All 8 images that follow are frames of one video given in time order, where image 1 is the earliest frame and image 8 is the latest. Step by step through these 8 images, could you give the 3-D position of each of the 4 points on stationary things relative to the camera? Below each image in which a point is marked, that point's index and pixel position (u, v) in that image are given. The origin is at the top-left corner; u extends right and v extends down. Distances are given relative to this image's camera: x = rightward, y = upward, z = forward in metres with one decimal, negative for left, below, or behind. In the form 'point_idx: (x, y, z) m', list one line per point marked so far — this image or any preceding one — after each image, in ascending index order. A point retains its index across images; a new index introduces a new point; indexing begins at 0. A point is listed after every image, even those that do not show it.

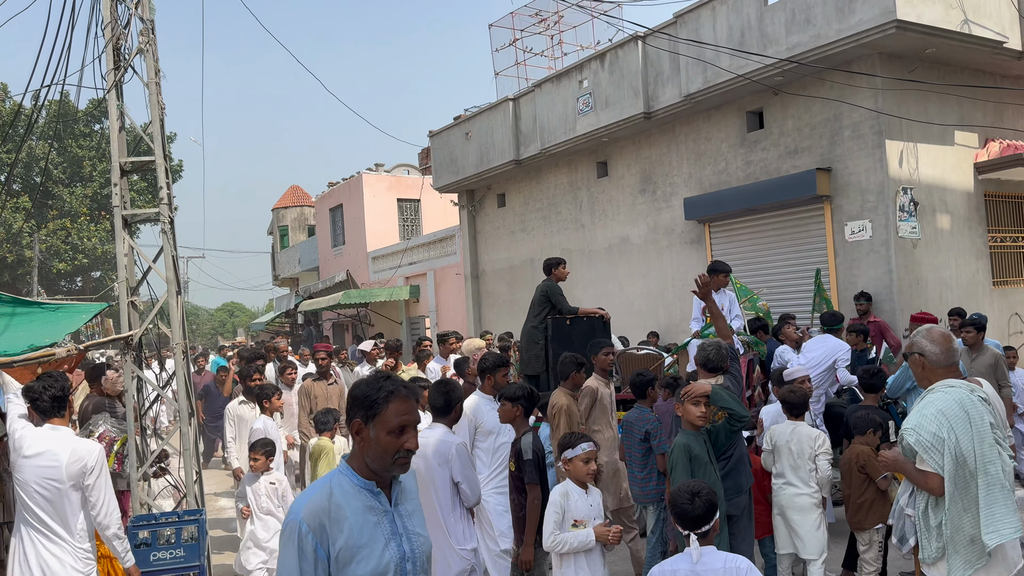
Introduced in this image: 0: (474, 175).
0: (-0.8, +2.3, +16.8) m
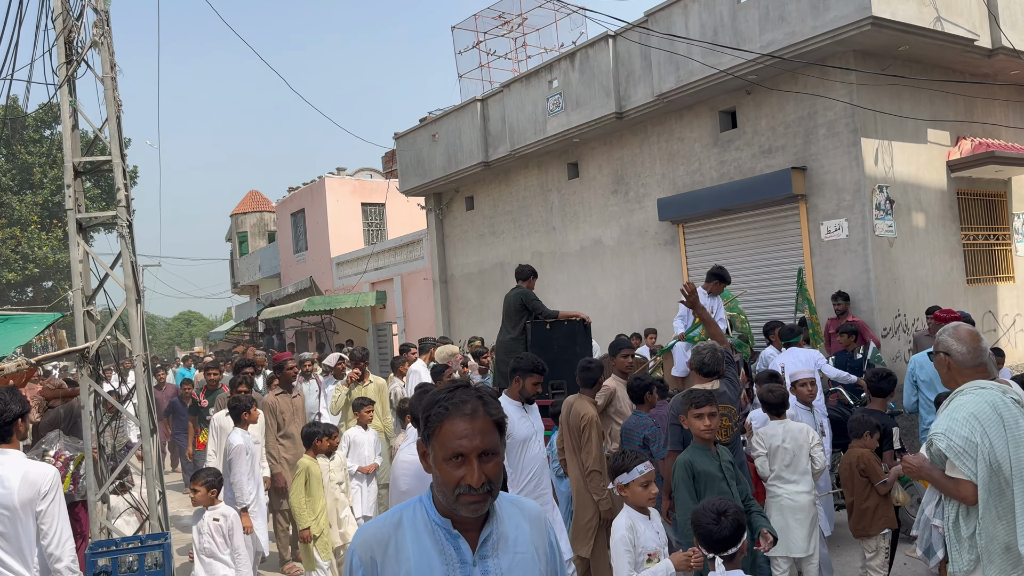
0: (-1.4, +2.2, +16.5) m
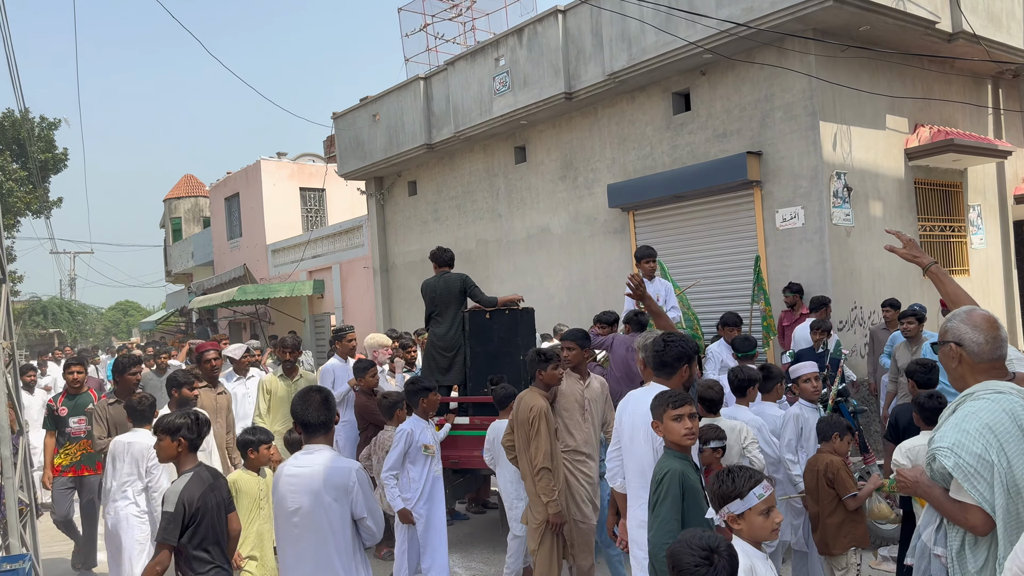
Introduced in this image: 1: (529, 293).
0: (-2.5, +2.4, +15.7) m
1: (+0.3, -0.1, +13.5) m
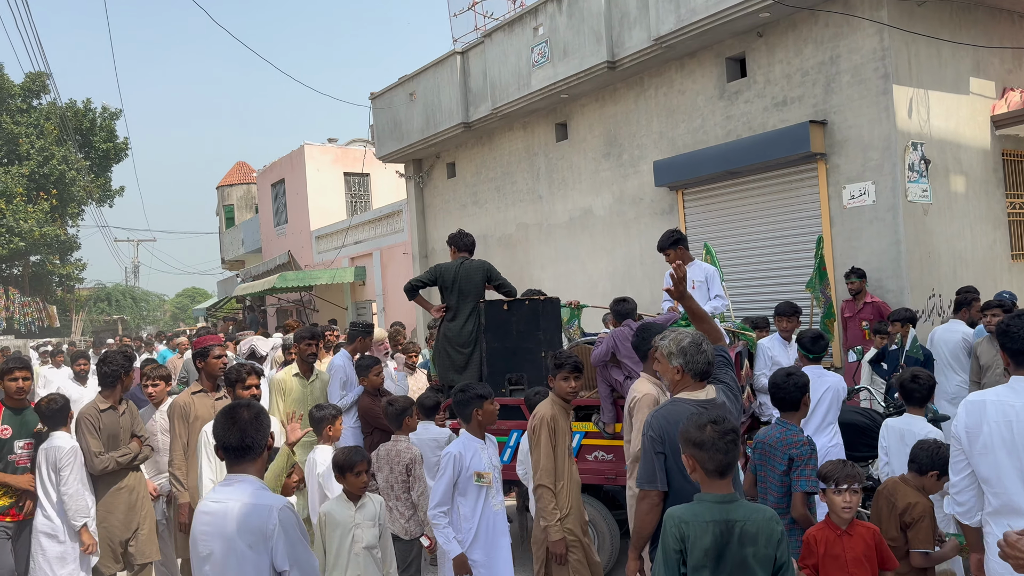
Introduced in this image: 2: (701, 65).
0: (-1.7, +2.6, +15.0) m
1: (+0.9, +0.1, +12.7) m
2: (+2.3, +2.8, +10.3) m
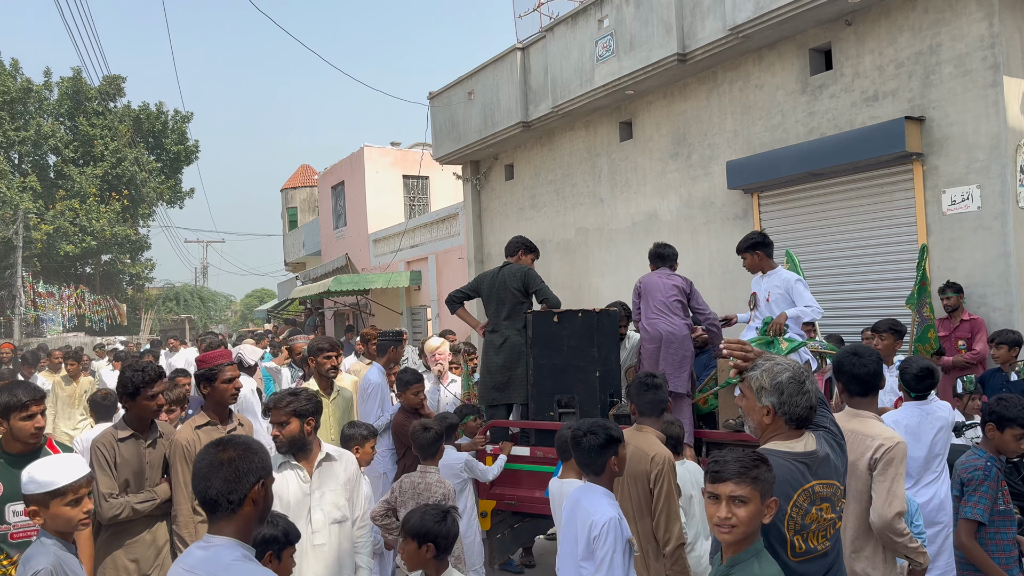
0: (-0.6, +2.5, +14.4) m
1: (+1.8, 0.0, +11.9) m
2: (+3.1, +2.6, +9.4) m
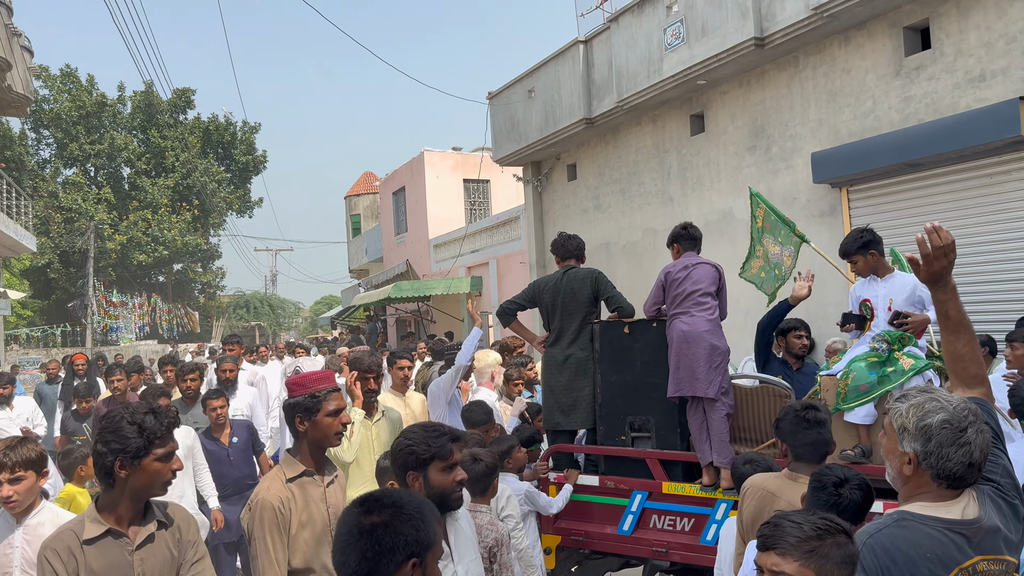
0: (+0.4, +2.4, +13.8) m
1: (+2.6, -0.1, +11.1) m
2: (+3.7, +2.6, +8.5) m
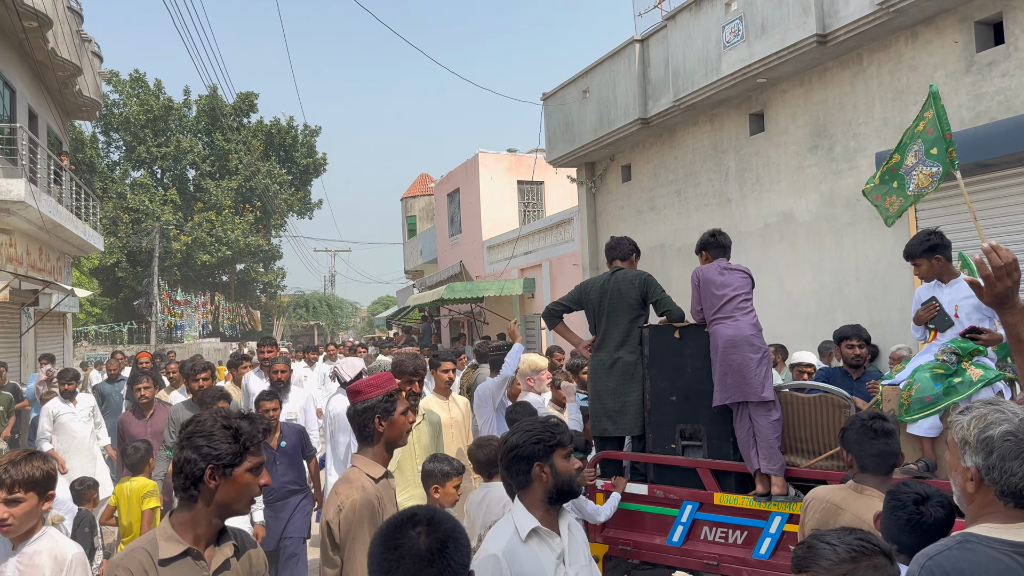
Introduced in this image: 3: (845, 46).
0: (+1.3, +2.4, +13.6) m
1: (+3.3, -0.1, +10.8) m
2: (+4.2, +2.5, +8.2) m
3: (+3.6, +2.6, +9.0) m
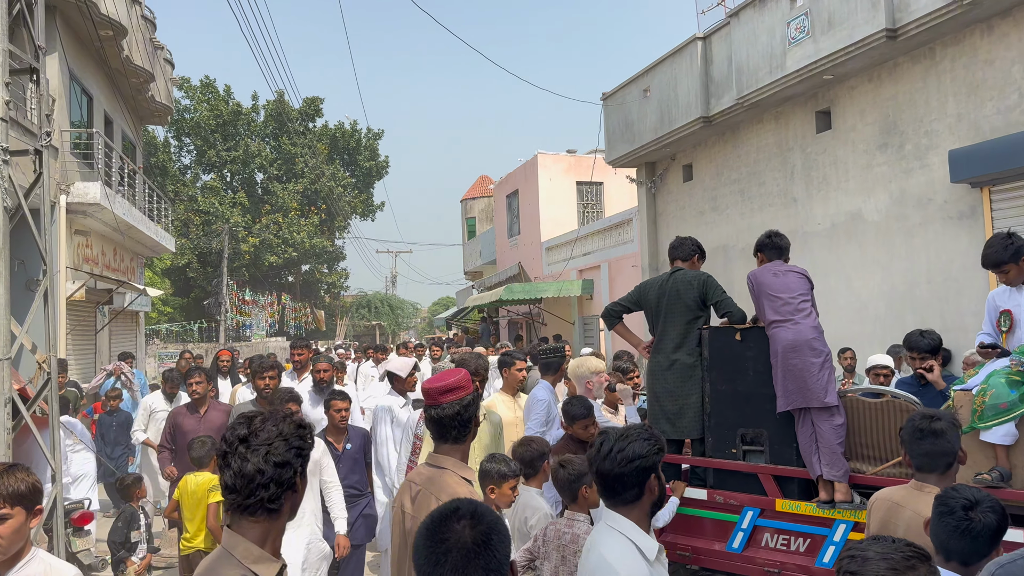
0: (+2.3, +2.4, +13.5) m
1: (+4.1, -0.2, +10.5) m
2: (+4.8, +2.5, +7.9) m
3: (+4.2, +2.6, +8.7) m
